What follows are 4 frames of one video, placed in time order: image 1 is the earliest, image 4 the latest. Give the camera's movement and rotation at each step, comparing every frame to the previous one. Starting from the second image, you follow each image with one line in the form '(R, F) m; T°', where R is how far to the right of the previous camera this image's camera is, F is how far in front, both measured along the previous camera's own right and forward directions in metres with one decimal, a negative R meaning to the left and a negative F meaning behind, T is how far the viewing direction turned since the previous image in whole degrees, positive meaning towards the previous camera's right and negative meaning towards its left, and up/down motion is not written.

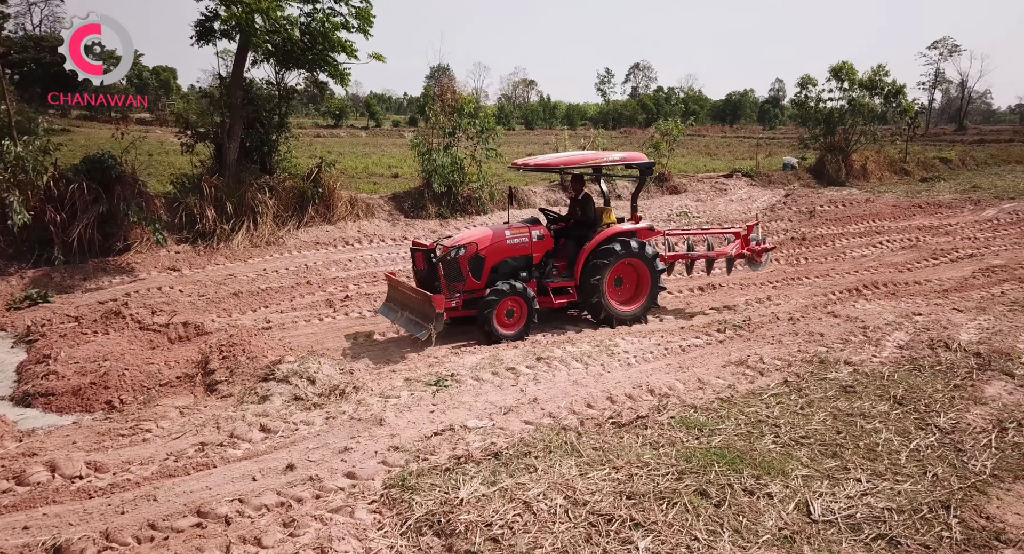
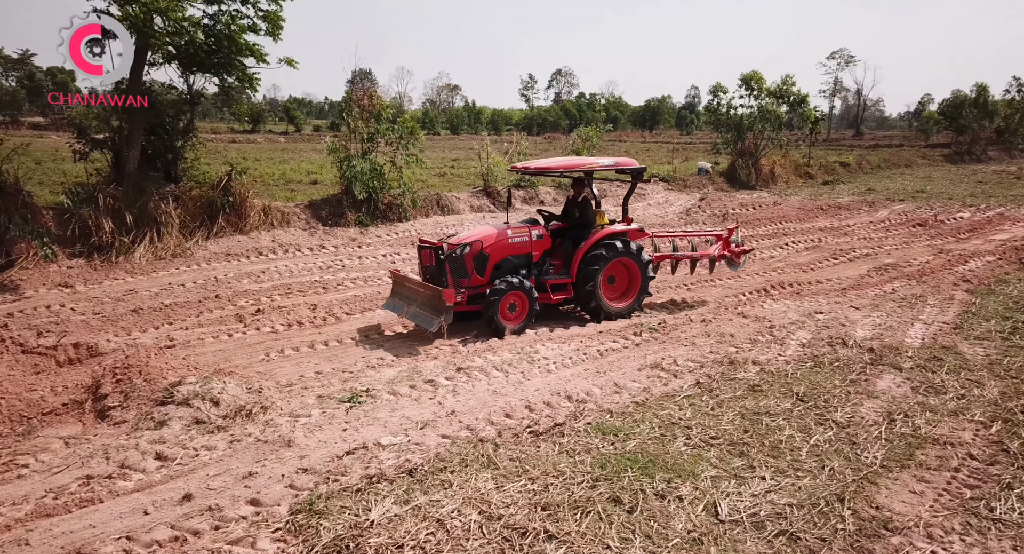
(+0.2, +0.1) m; +6°
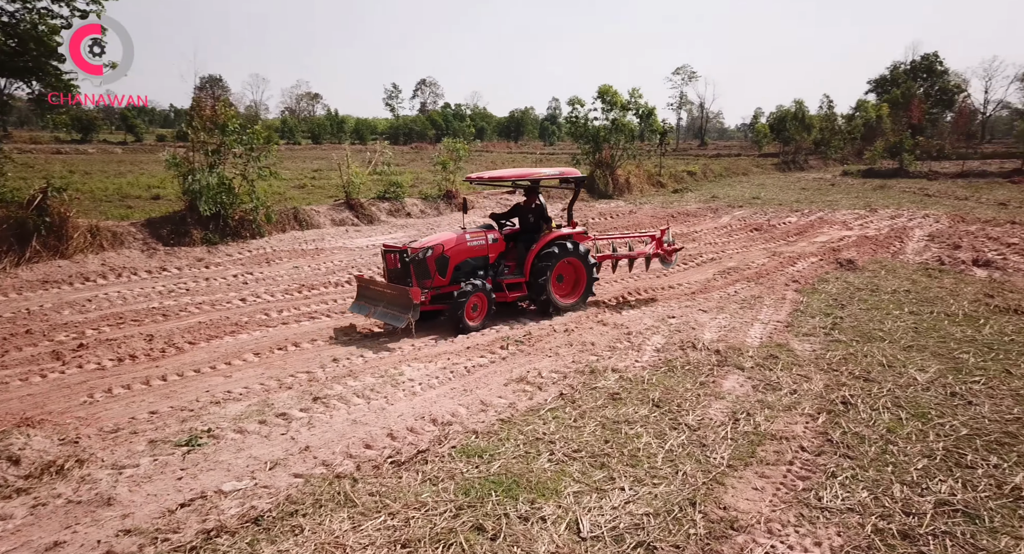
(+0.2, +0.2) m; +11°
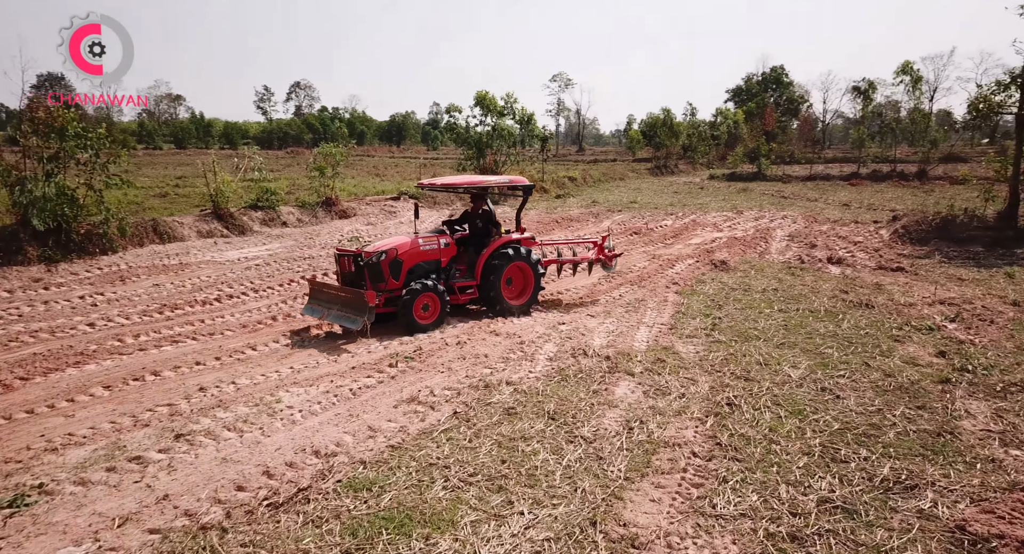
(+0.1, +0.2) m; +10°
